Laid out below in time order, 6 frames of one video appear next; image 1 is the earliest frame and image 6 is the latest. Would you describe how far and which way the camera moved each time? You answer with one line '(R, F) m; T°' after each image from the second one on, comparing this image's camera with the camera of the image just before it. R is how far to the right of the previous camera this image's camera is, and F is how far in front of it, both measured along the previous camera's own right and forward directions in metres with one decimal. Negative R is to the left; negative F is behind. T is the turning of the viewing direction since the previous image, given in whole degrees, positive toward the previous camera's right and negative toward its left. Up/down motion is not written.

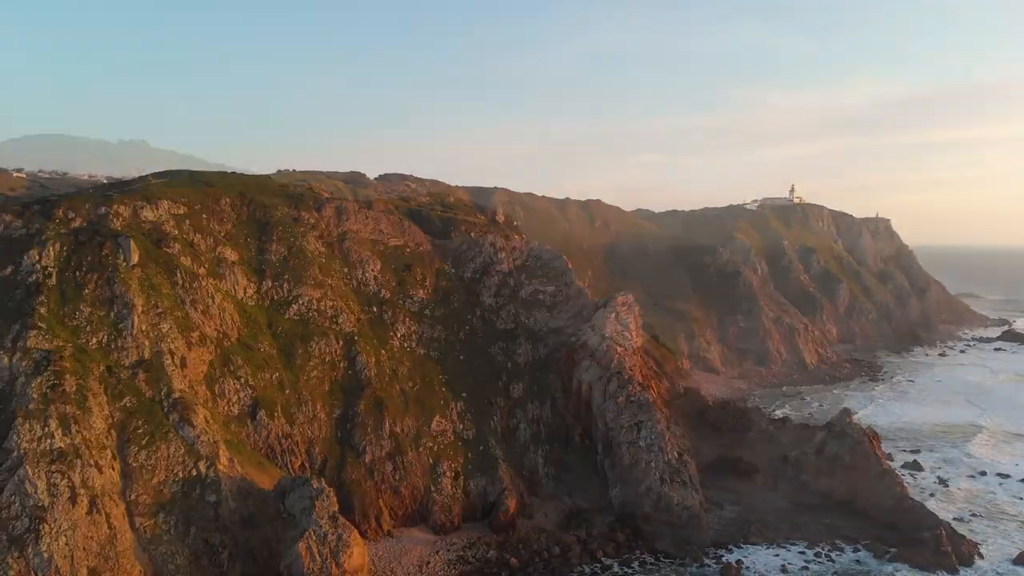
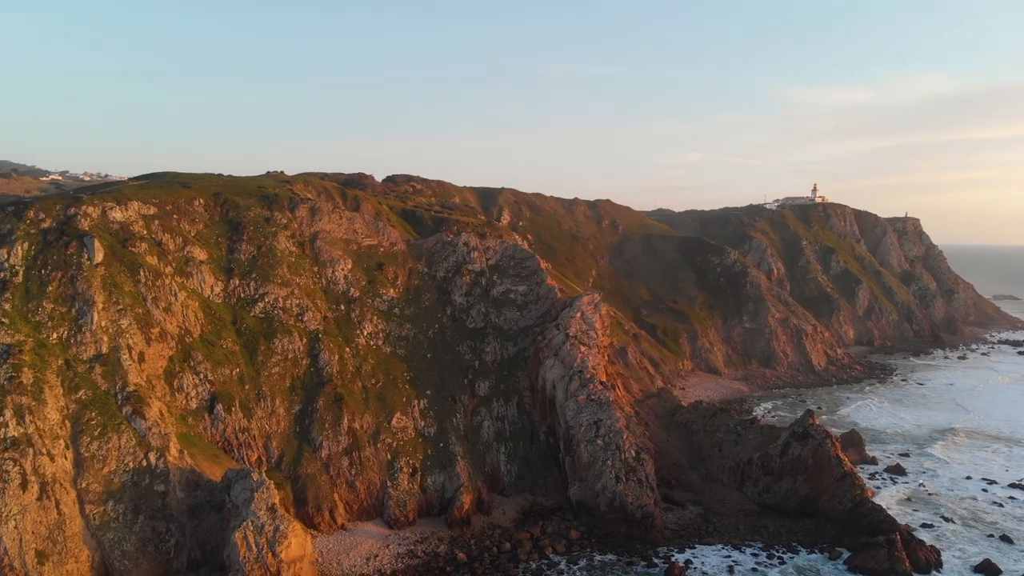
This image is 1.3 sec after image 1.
(+5.3, -0.3) m; -2°
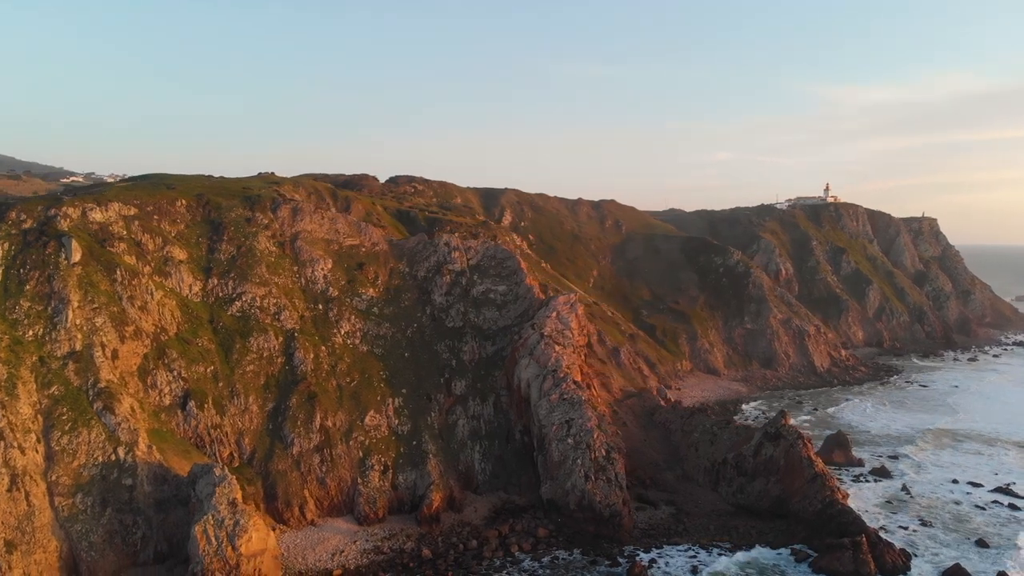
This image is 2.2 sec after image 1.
(+3.5, -0.2) m; -1°
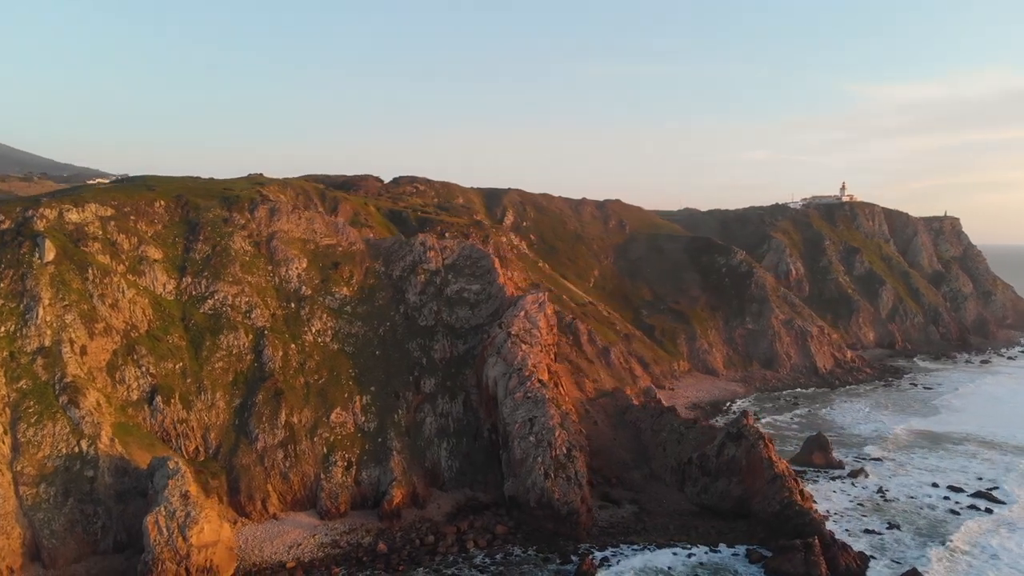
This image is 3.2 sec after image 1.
(+4.5, -0.4) m; -2°
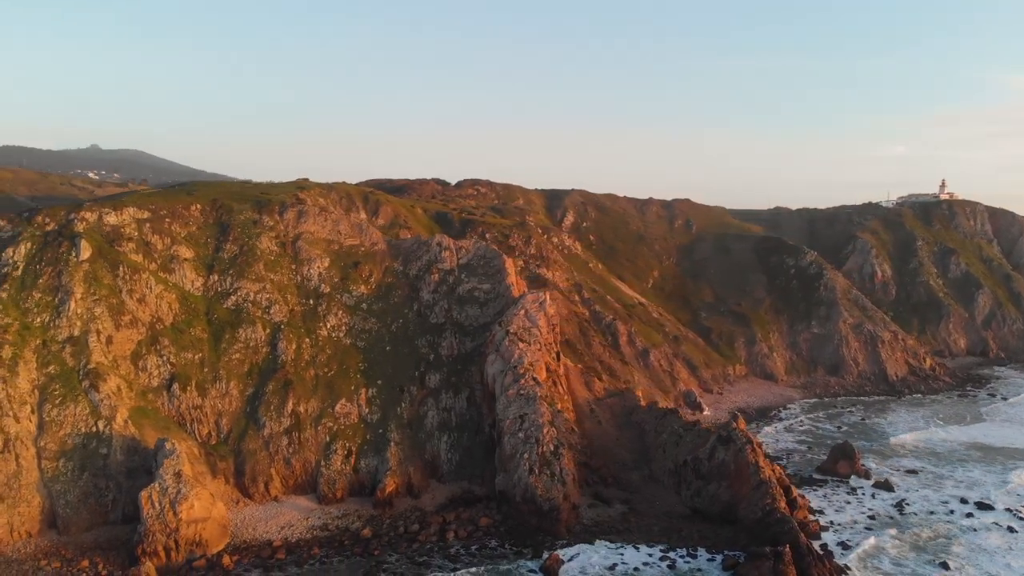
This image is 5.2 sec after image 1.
(+8.1, -0.4) m; -8°
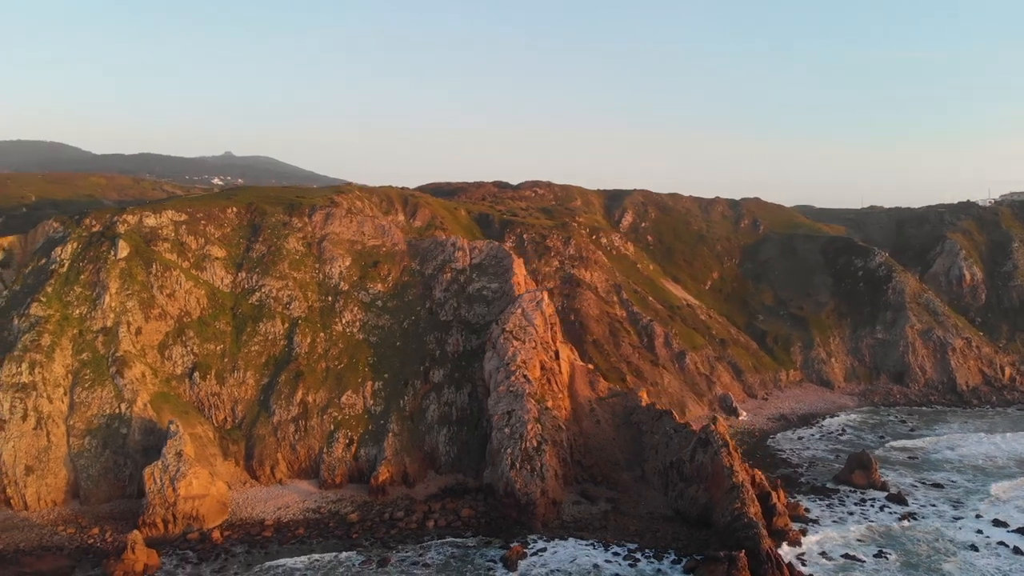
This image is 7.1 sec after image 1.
(+8.3, -0.9) m; -8°
